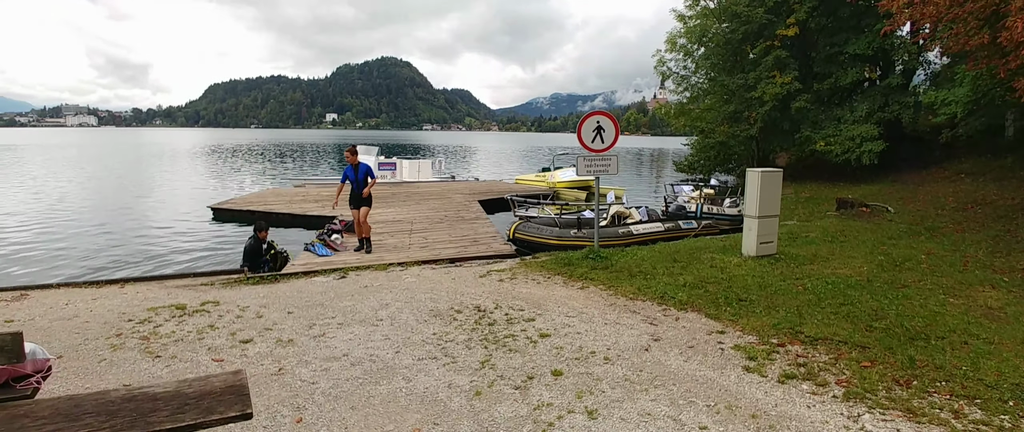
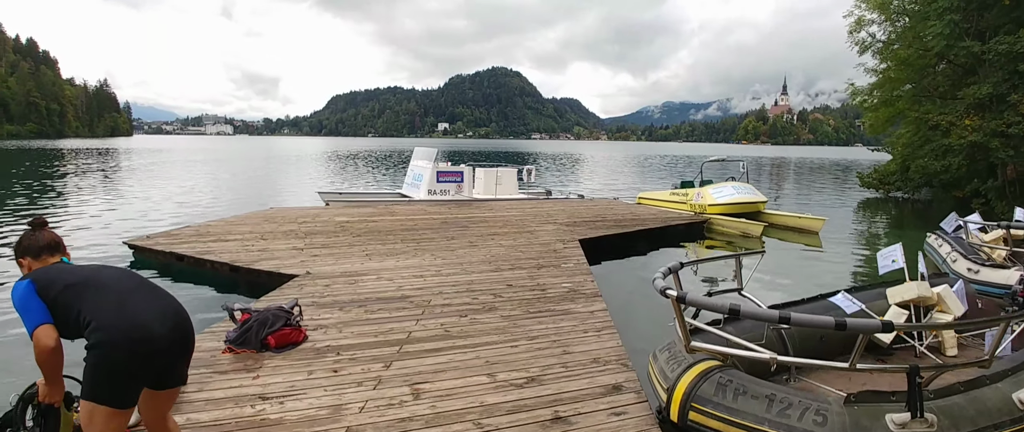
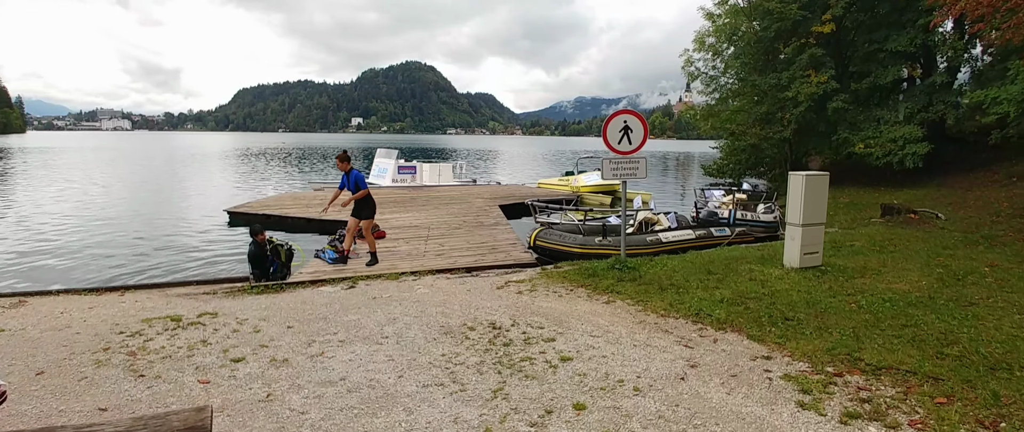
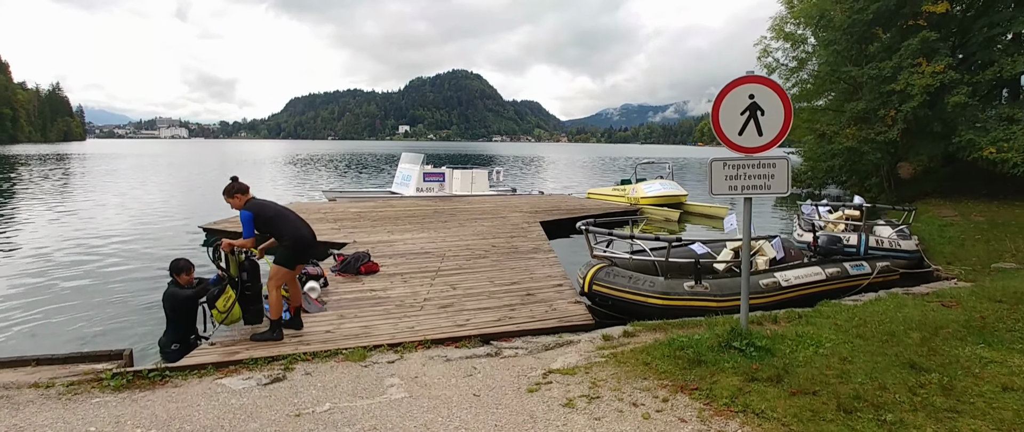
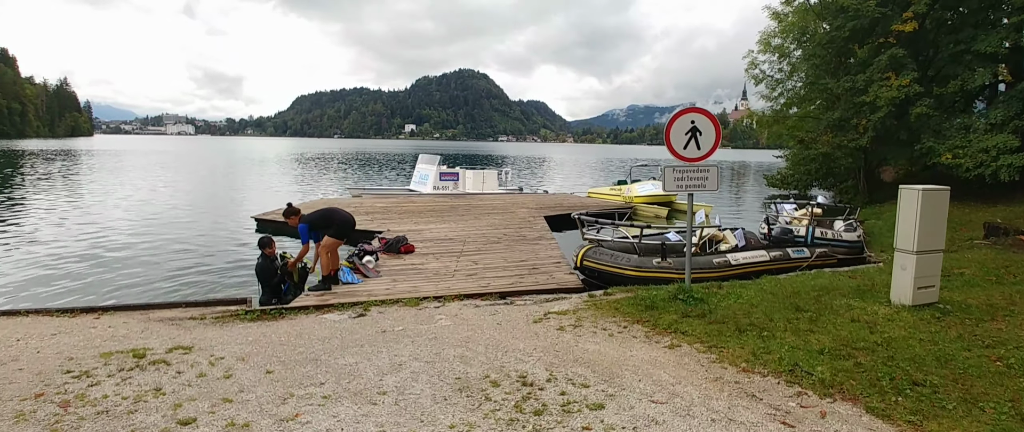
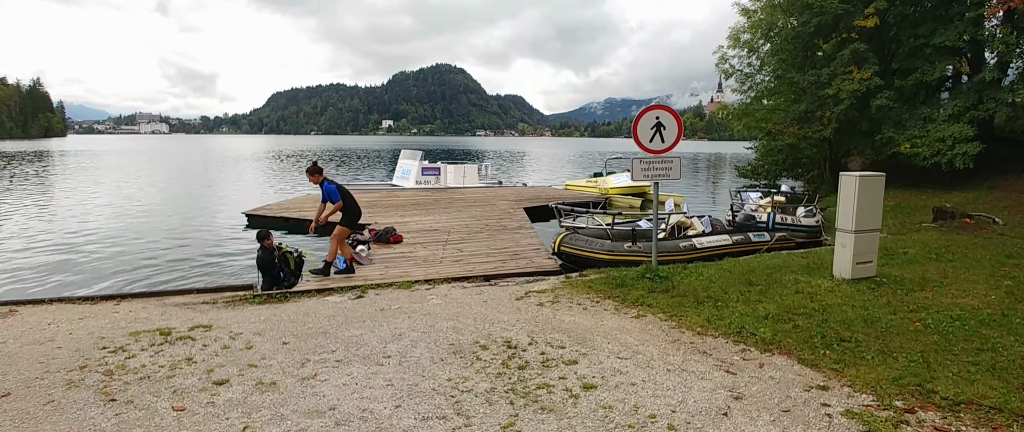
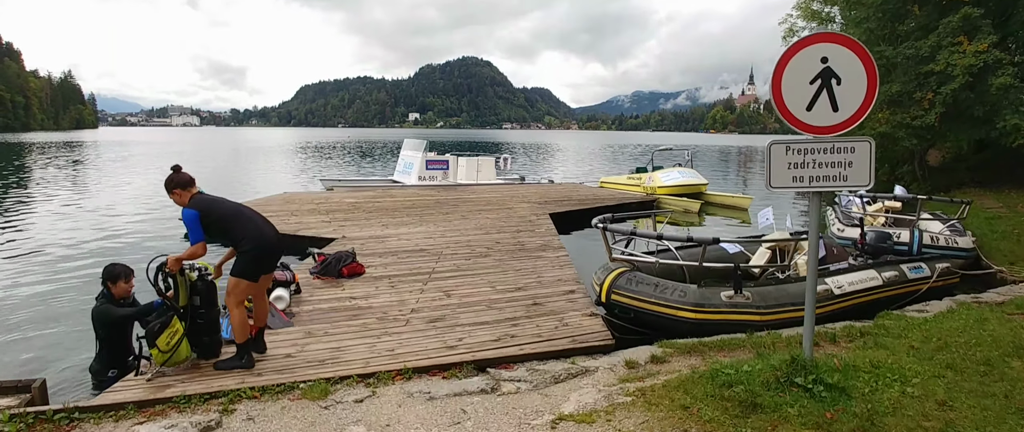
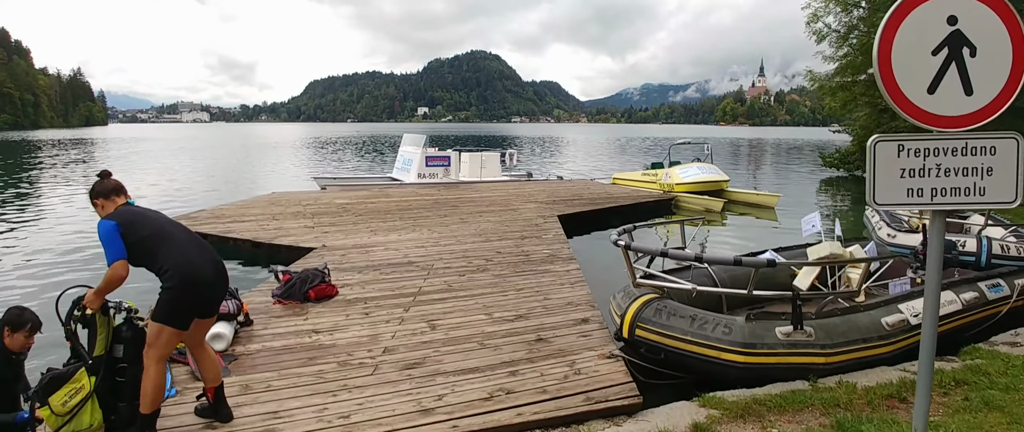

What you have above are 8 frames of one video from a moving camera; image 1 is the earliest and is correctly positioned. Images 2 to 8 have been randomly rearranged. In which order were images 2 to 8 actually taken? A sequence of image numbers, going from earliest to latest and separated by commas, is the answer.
3, 6, 5, 4, 7, 8, 2
